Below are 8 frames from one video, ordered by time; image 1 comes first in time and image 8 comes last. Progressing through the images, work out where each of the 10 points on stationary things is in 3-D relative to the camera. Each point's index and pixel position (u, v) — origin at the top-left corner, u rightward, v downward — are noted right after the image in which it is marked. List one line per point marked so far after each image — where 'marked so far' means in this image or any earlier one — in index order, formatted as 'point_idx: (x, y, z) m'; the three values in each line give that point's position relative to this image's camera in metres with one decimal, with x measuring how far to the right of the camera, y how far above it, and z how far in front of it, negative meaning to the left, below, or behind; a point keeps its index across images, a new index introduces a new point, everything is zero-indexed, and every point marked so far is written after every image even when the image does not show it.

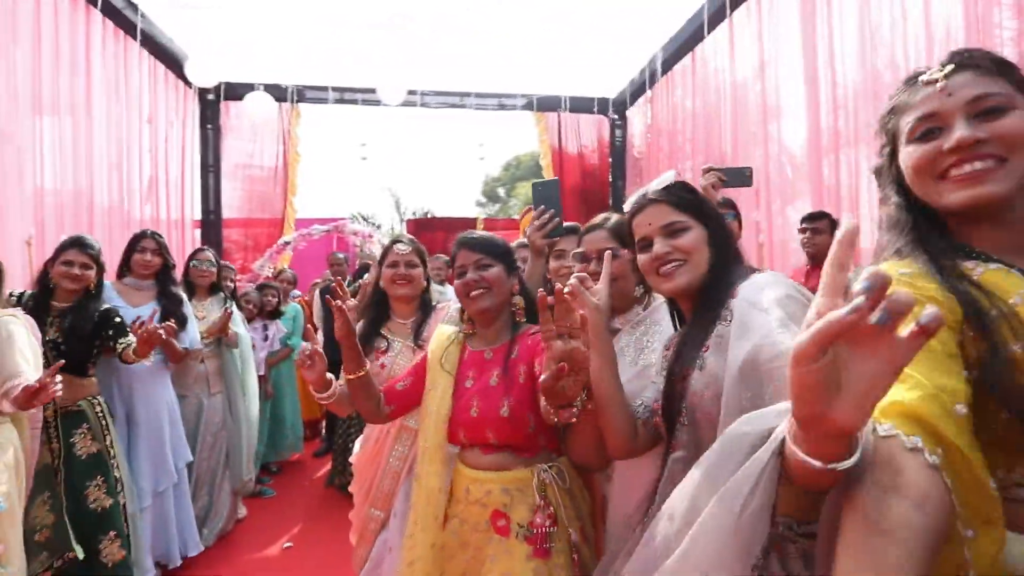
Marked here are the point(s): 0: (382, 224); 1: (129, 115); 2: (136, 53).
0: (-3.5, +1.7, +14.2) m
1: (-4.3, +2.0, +5.7) m
2: (-4.3, +2.7, +5.8) m
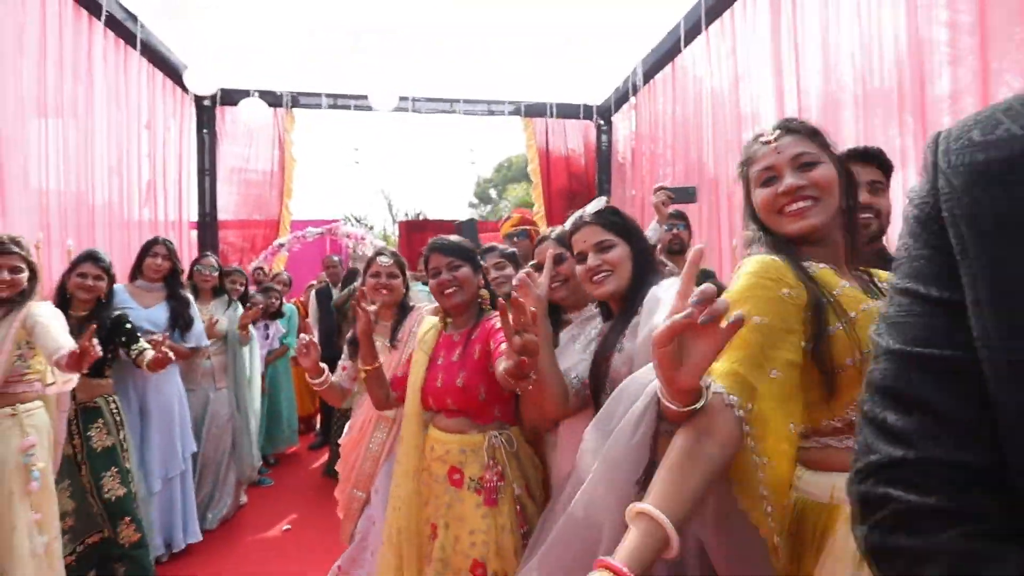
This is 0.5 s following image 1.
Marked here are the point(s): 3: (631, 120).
0: (-3.7, +1.7, +14.4) m
1: (-4.4, +1.9, +5.9) m
2: (-4.4, +2.7, +6.1) m
3: (+1.7, +2.4, +7.4) m
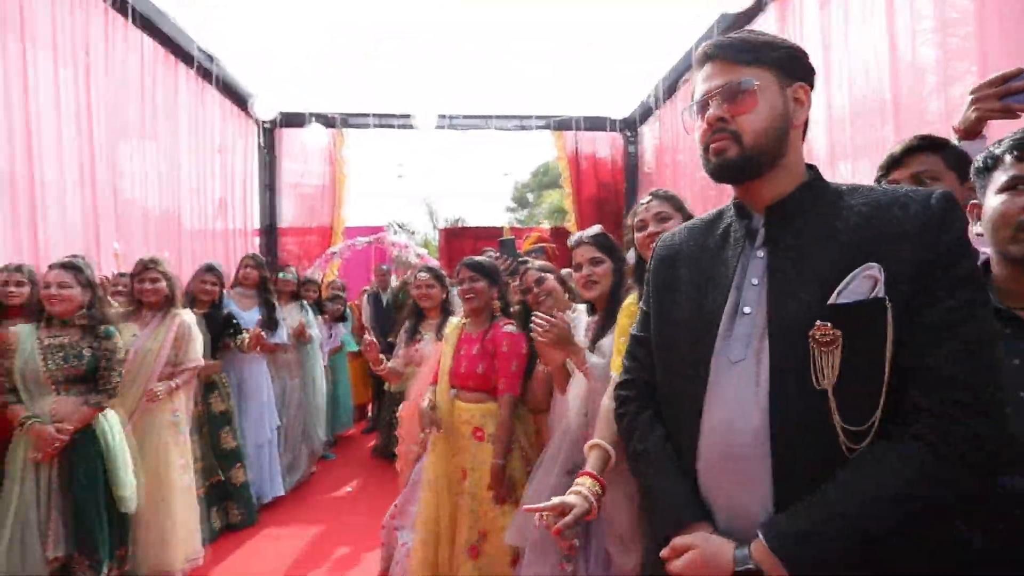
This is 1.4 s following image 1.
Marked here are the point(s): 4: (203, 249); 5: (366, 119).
0: (-2.7, +1.7, +15.3) m
1: (-4.1, +1.9, +6.9) m
2: (-4.1, +2.6, +7.1) m
3: (+2.1, +2.4, +8.0) m
4: (-4.0, +0.6, +6.8) m
5: (-2.4, +2.9, +8.8) m
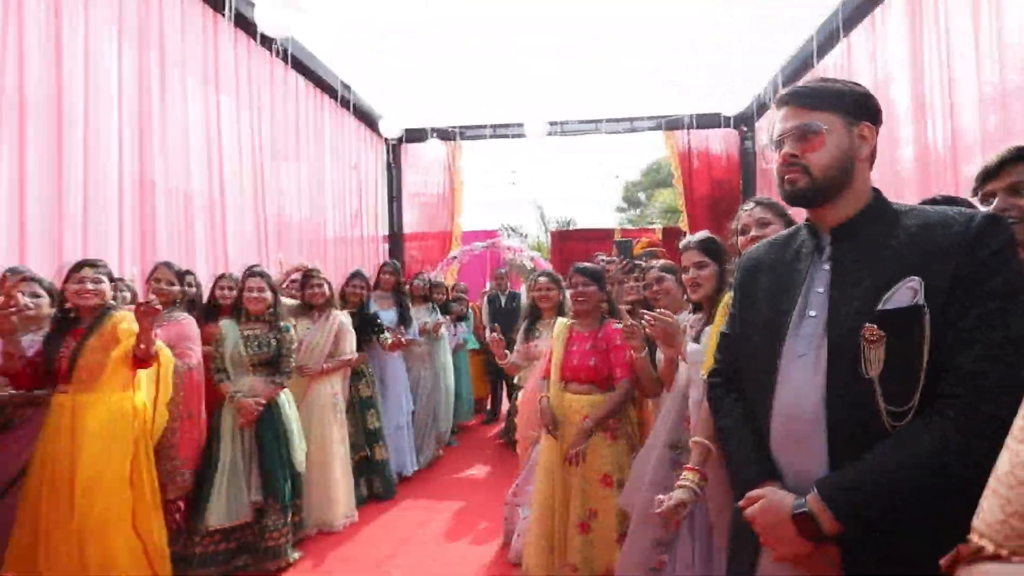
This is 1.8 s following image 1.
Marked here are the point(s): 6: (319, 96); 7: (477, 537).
0: (+0.5, +1.6, +15.9) m
1: (-2.5, +1.9, +7.9) m
2: (-2.5, +2.6, +8.1) m
3: (+3.8, +2.3, +7.7) m
4: (-2.5, +0.5, +7.8) m
5: (-0.5, +2.8, +9.4) m
6: (-2.6, +2.6, +7.2) m
7: (-0.2, -1.6, +3.4) m
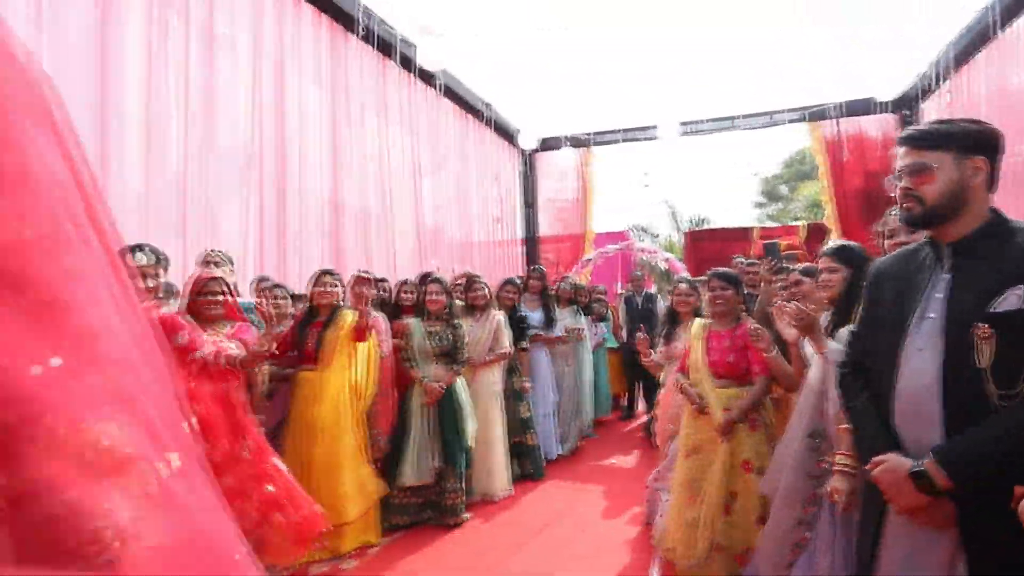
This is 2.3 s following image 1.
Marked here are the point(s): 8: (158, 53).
0: (+4.4, +1.6, +15.8) m
1: (-0.4, +1.8, +8.7) m
2: (-0.4, +2.5, +8.8) m
3: (+5.6, +2.3, +7.0) m
4: (-0.4, +0.5, +8.6) m
5: (+1.9, +2.8, +9.7) m
6: (-0.7, +2.6, +8.1) m
7: (+0.8, -1.6, +3.7) m
8: (-2.8, +1.9, +4.1) m
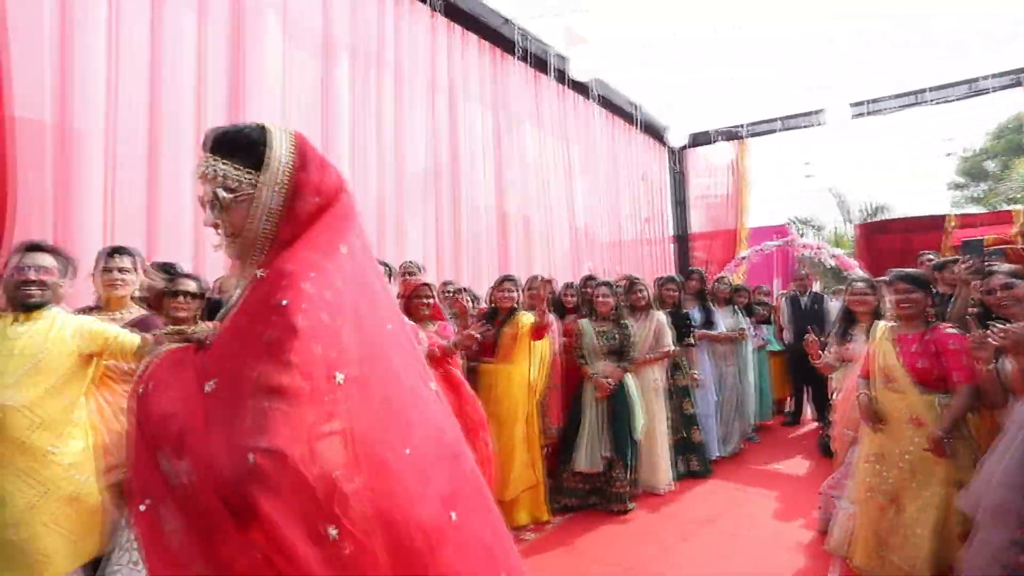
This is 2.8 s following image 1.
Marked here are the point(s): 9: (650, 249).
0: (+8.5, +1.7, +14.4) m
1: (+2.0, +1.8, +8.8) m
2: (+2.1, +2.5, +8.9) m
3: (+7.5, +2.4, +5.6) m
4: (+2.0, +0.5, +8.7) m
5: (+4.5, +2.8, +9.1) m
6: (+1.6, +2.6, +8.2) m
7: (+2.0, -1.6, +3.7) m
8: (-1.4, +1.8, +4.9) m
9: (+2.4, +0.7, +9.1) m
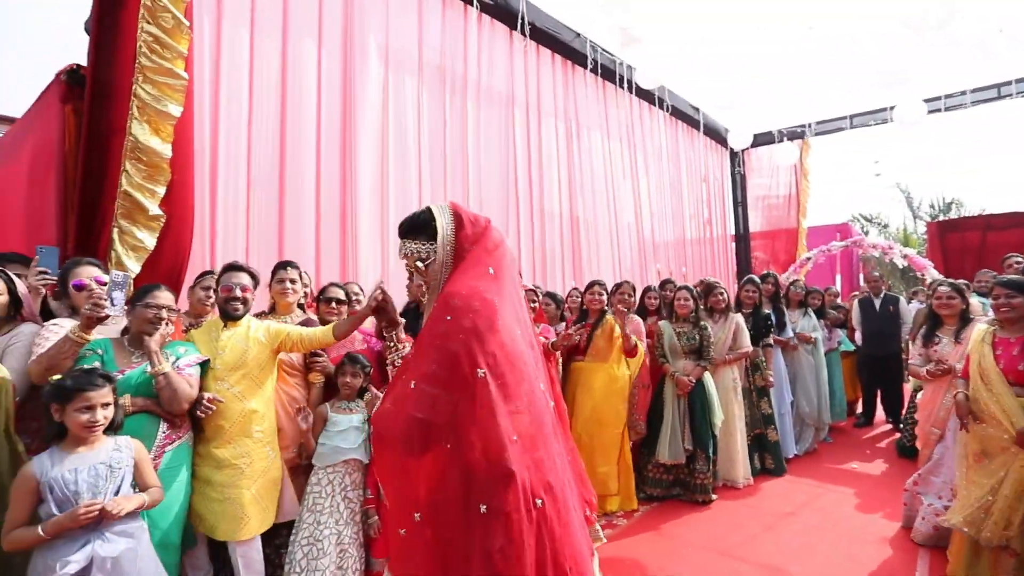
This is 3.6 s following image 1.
0: (+10.0, +1.7, +13.9) m
1: (+3.1, +1.8, +8.9) m
2: (+3.2, +2.5, +9.0) m
3: (+8.3, +2.4, +5.3) m
4: (+3.1, +0.5, +8.8) m
5: (+5.6, +2.8, +9.0) m
6: (+2.6, +2.6, +8.4) m
7: (+2.6, -1.6, +3.8) m
8: (-0.6, +1.8, +5.3) m
9: (+3.5, +0.6, +9.2) m
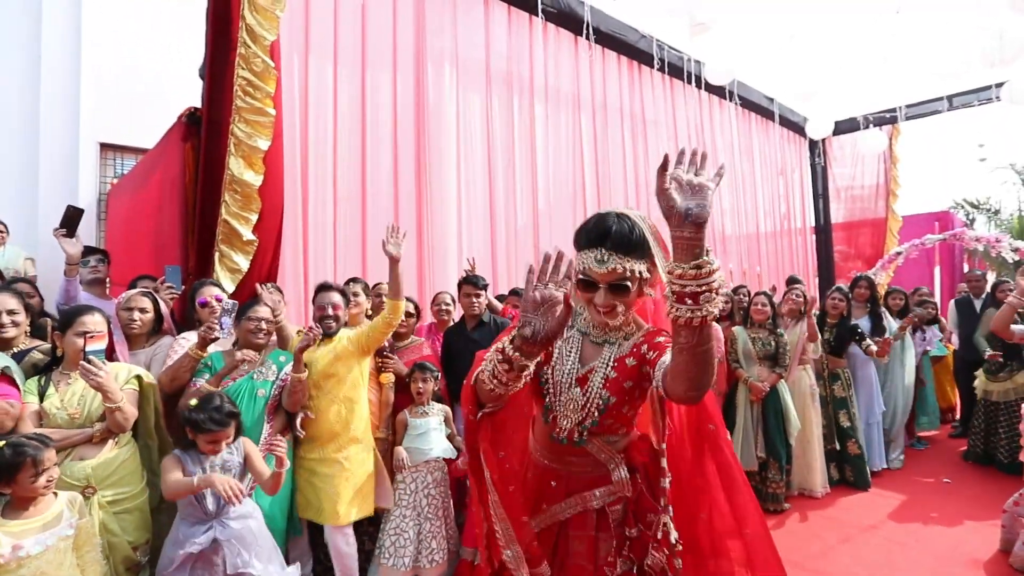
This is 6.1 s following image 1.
0: (+11.7, +1.8, +12.6) m
1: (+4.2, +1.8, +8.5) m
2: (+4.3, +2.6, +8.6) m
3: (+8.9, +2.4, +4.3) m
4: (+4.2, +0.5, +8.4) m
5: (+6.7, +2.9, +8.3) m
6: (+3.7, +2.6, +8.1) m
7: (+3.1, -1.7, +3.6) m
8: (0.0, +1.8, +5.5) m
9: (+4.7, +0.7, +8.8) m
